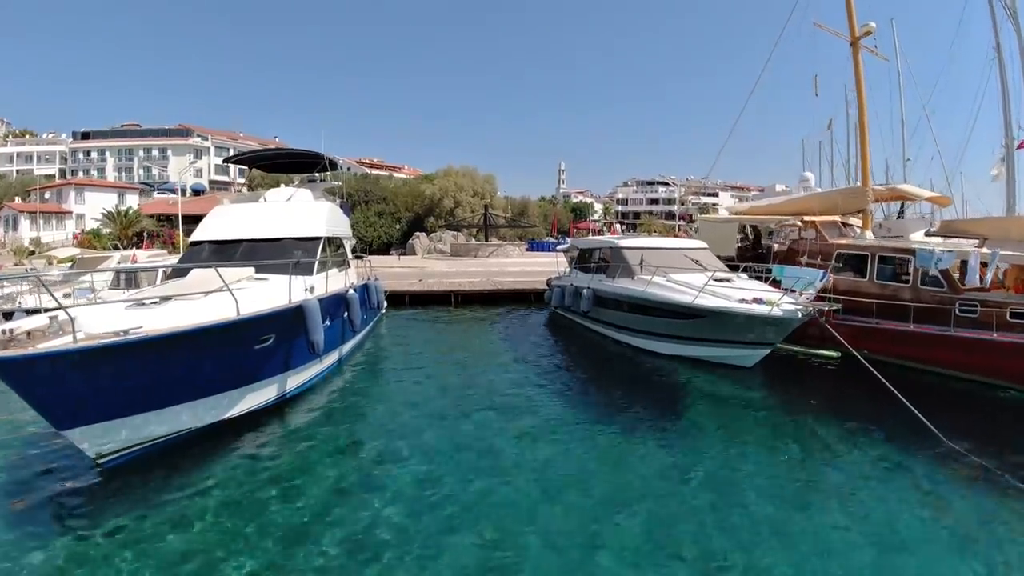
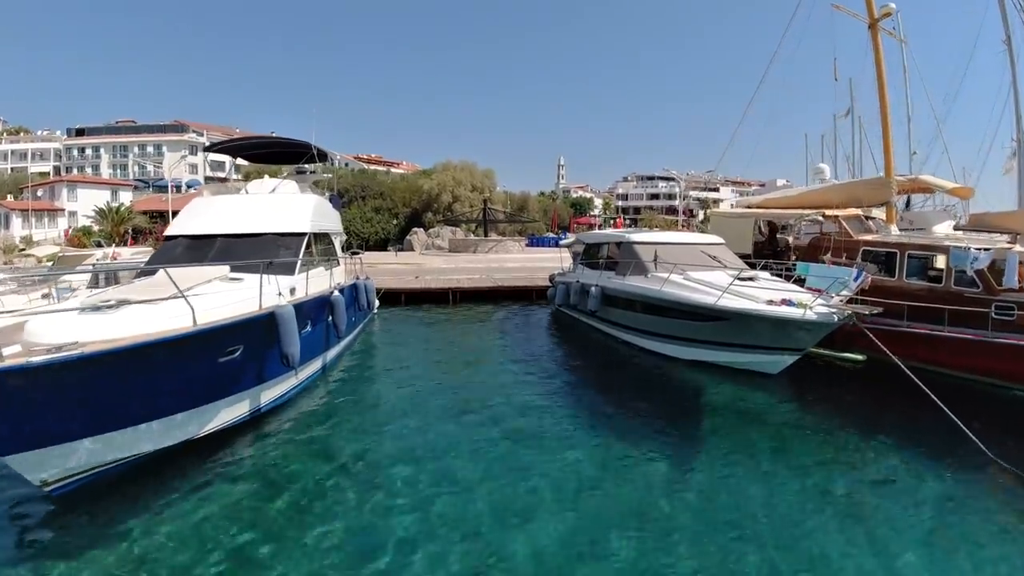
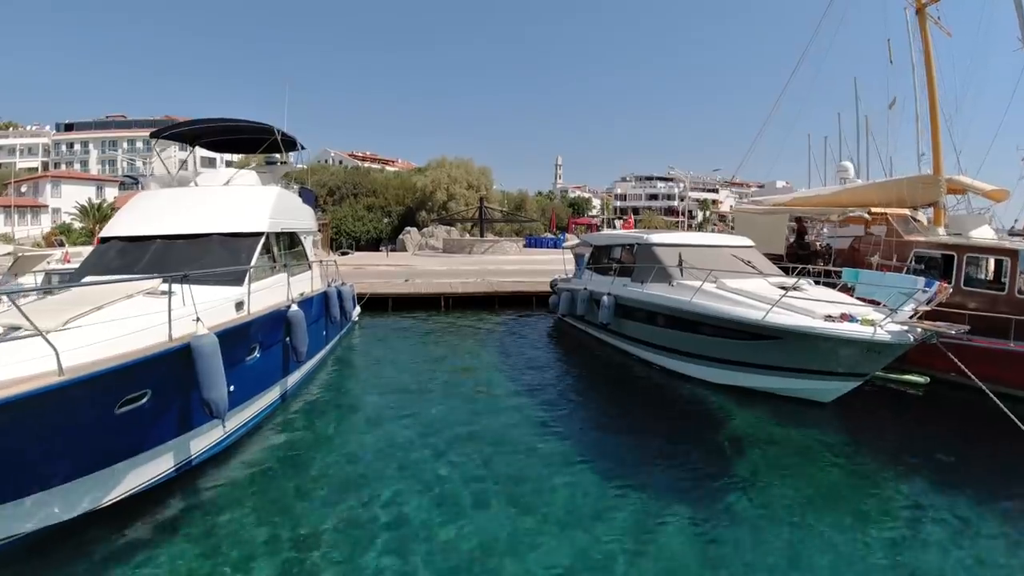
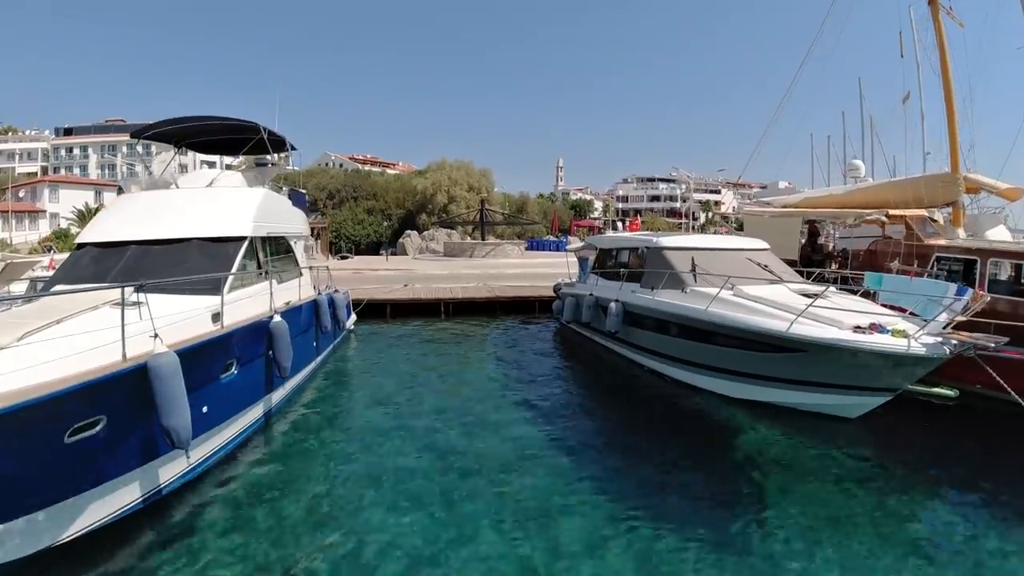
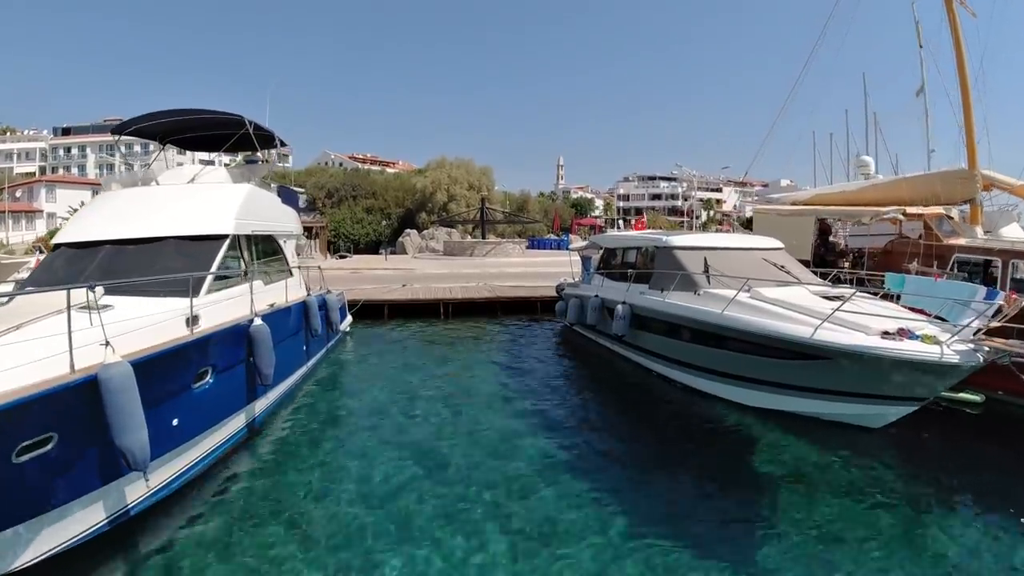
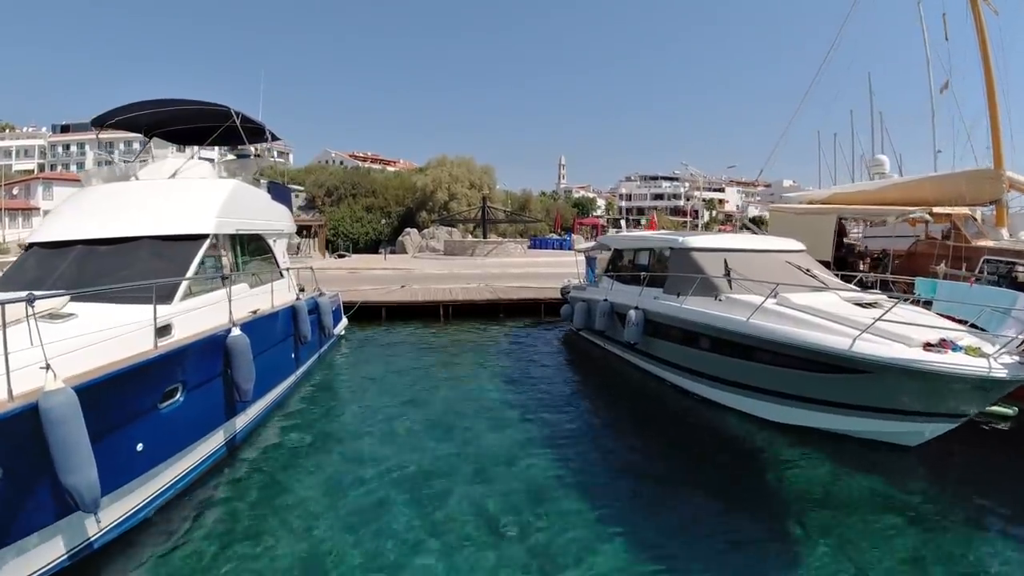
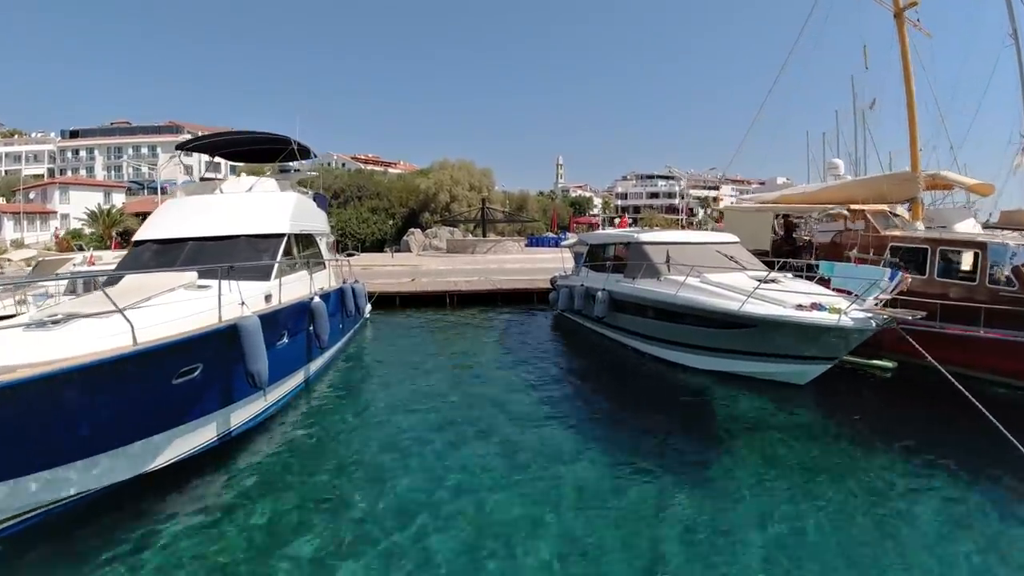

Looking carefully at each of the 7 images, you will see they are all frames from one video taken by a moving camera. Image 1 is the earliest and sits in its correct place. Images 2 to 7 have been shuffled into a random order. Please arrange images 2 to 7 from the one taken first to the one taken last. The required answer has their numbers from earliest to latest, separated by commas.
2, 7, 3, 4, 5, 6
